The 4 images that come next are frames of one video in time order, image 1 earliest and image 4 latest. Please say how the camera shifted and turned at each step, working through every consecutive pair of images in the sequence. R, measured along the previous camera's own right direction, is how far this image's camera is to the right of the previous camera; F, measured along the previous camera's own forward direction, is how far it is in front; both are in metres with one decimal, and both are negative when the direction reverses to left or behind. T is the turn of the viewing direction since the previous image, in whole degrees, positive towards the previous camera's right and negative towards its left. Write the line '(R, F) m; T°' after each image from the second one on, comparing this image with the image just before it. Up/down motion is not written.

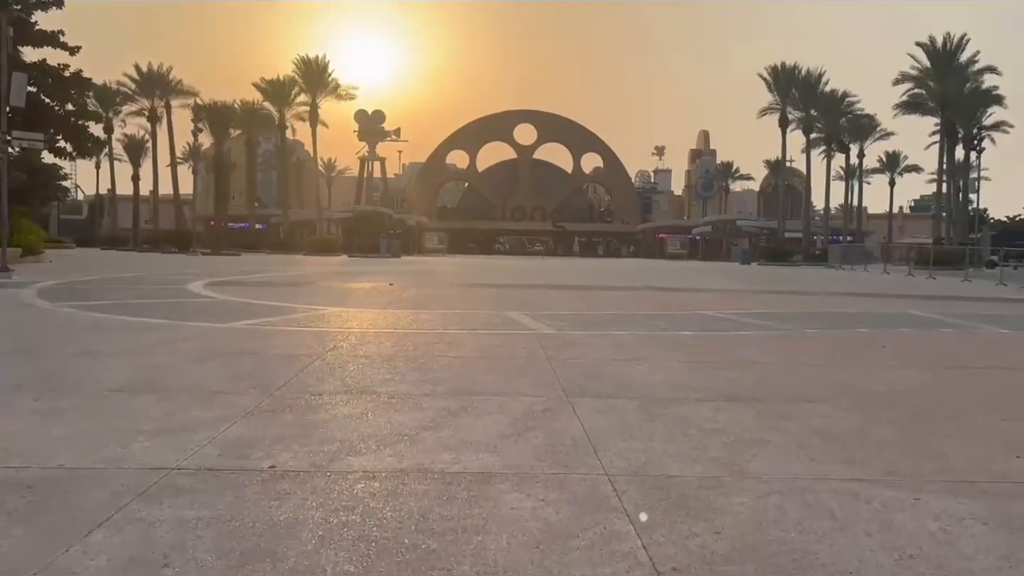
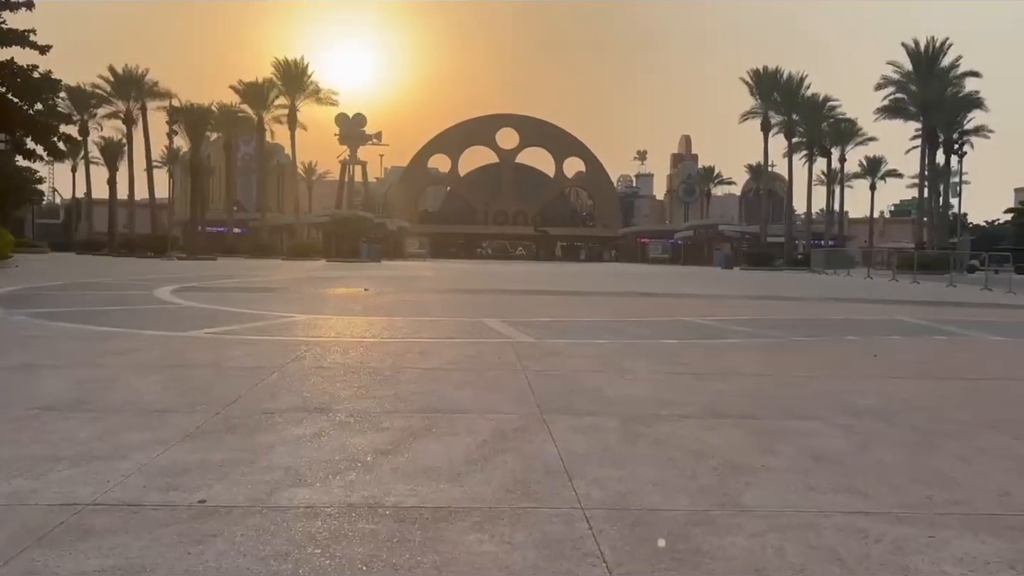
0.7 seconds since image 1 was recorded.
(+0.1, +0.6) m; +1°
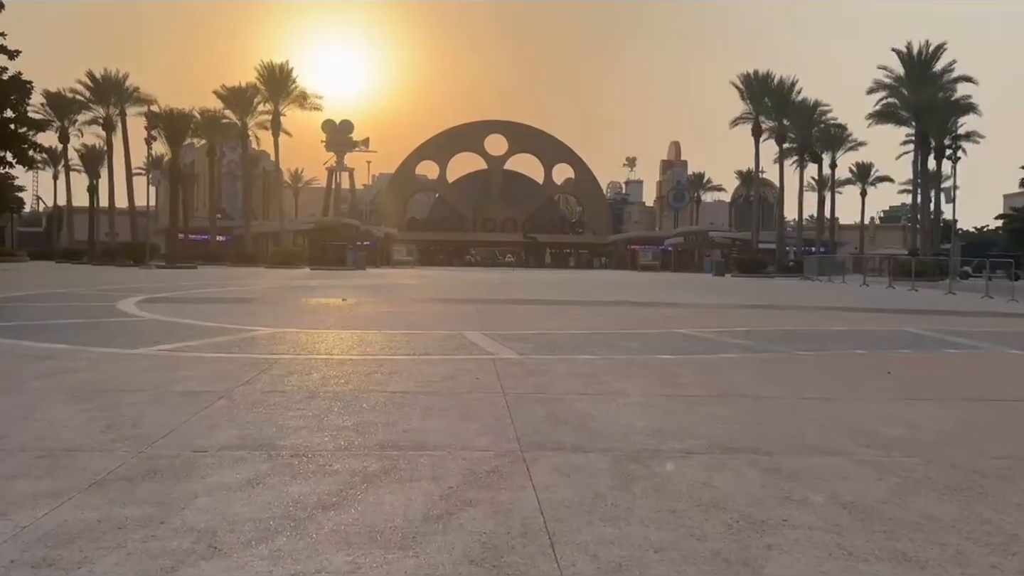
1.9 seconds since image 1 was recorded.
(+0.1, +1.0) m; +1°
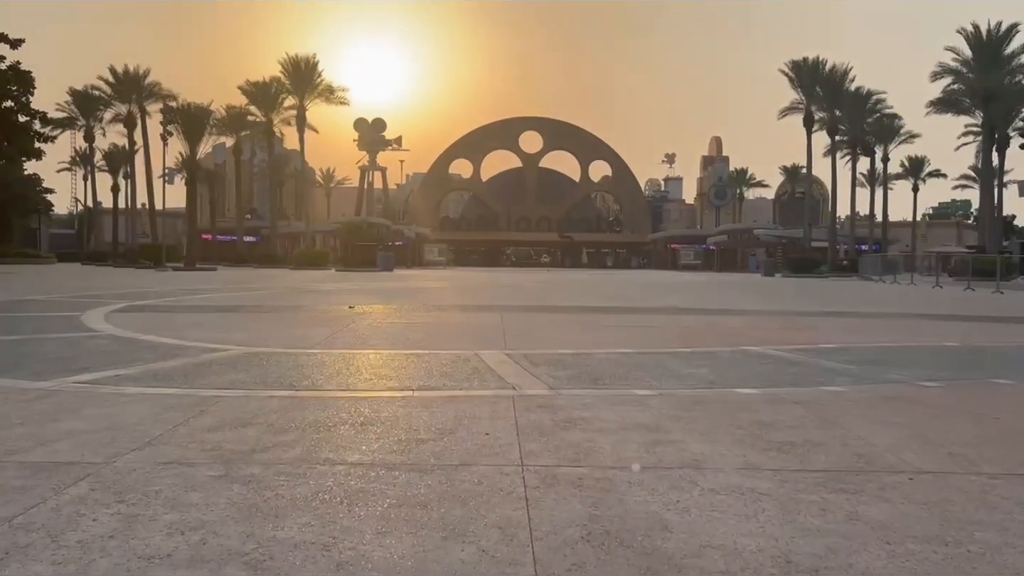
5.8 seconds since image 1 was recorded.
(+0.1, +3.0) m; -2°
